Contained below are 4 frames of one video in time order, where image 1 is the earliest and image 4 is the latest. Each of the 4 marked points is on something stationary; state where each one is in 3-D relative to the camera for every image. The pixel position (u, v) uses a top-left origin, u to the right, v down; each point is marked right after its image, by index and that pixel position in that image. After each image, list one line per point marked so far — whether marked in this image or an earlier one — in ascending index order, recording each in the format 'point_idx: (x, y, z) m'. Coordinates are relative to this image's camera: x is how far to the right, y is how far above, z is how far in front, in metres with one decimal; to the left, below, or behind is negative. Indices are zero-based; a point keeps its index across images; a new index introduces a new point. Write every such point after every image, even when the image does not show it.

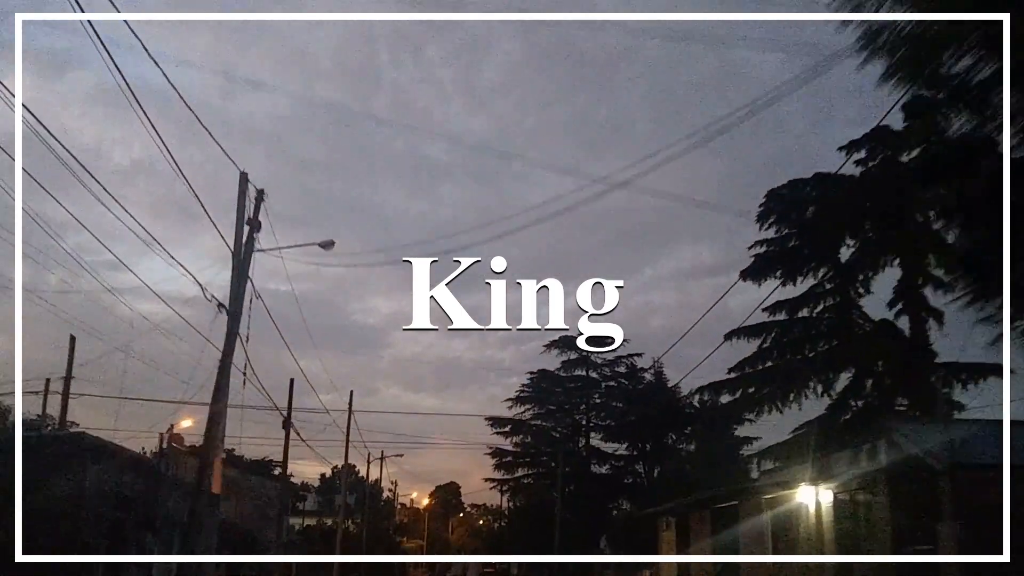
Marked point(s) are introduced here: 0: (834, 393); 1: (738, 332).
0: (+5.8, -1.9, +18.7) m
1: (+3.8, -0.7, +17.6) m
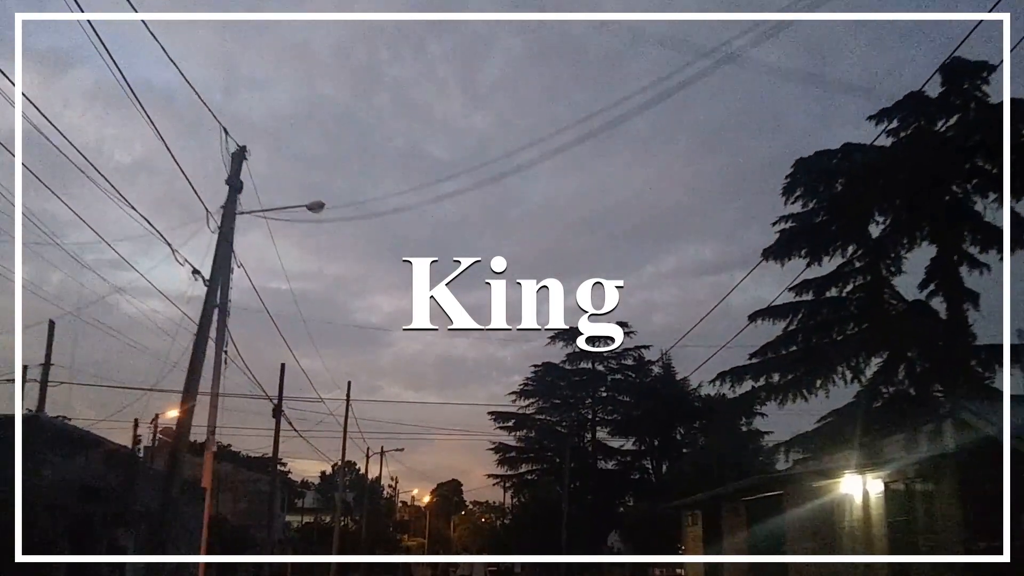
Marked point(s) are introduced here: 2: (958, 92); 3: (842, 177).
0: (+5.9, -1.5, +17.4) m
1: (+4.0, -0.4, +16.4) m
2: (+7.1, +3.2, +16.7) m
3: (+5.5, +1.8, +17.3) m
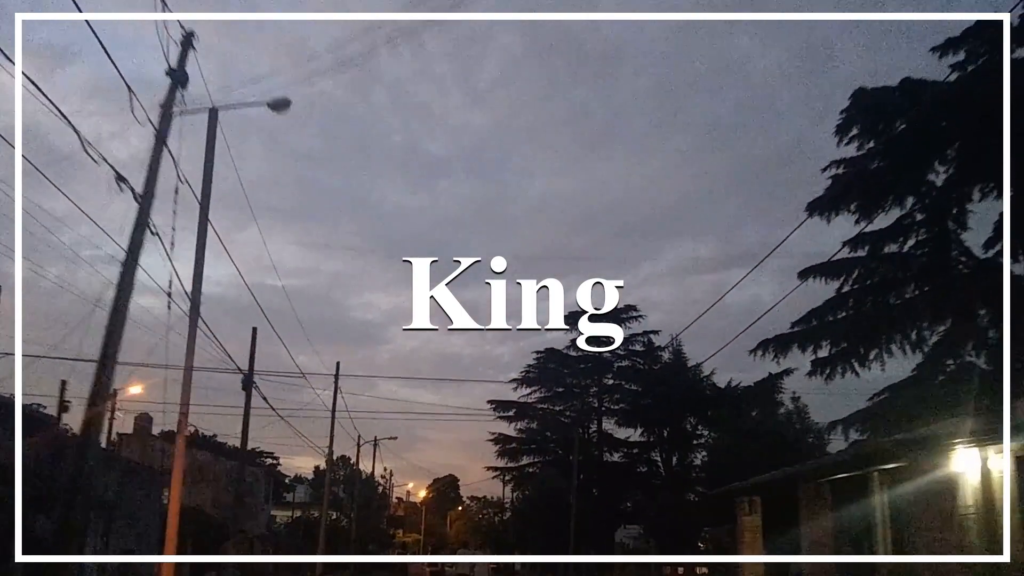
0: (+6.0, -0.9, +15.1) m
1: (+4.1, +0.2, +14.1) m
2: (+7.3, +3.8, +14.4) m
3: (+5.6, +2.5, +15.0) m
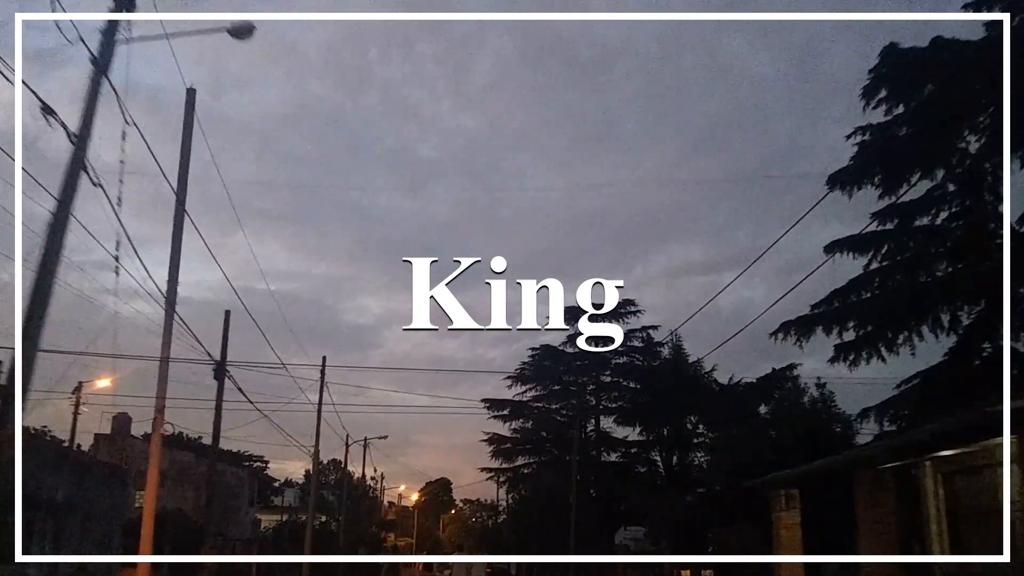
0: (+6.0, -0.6, +13.9) m
1: (+4.0, +0.5, +12.9) m
2: (+7.2, +4.1, +13.2) m
3: (+5.6, +2.8, +13.9) m
